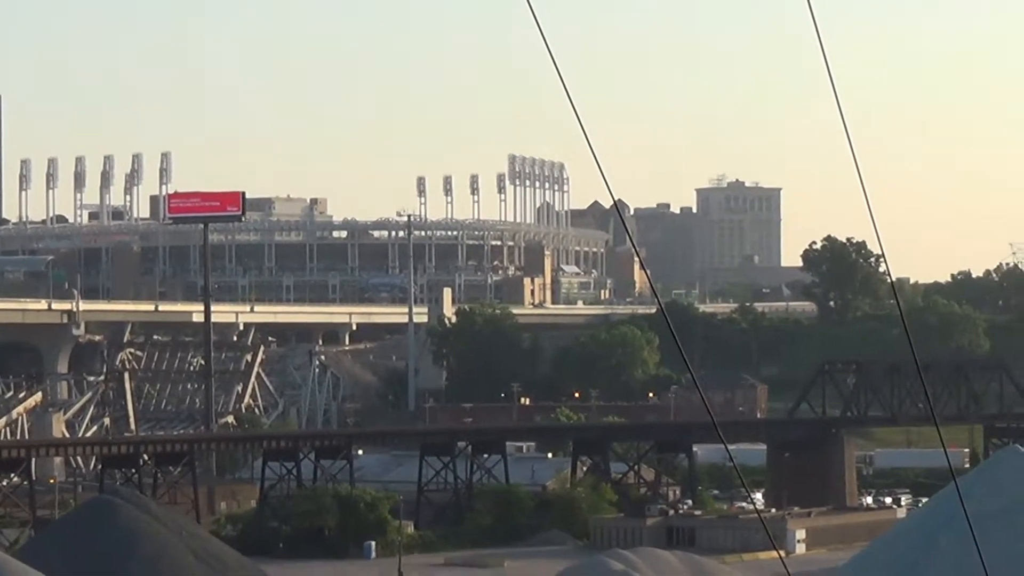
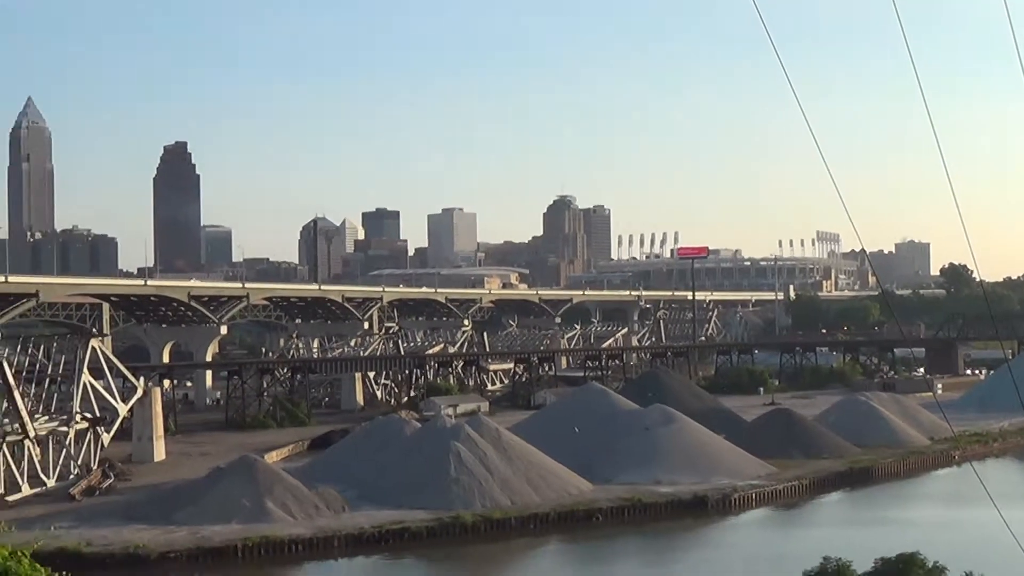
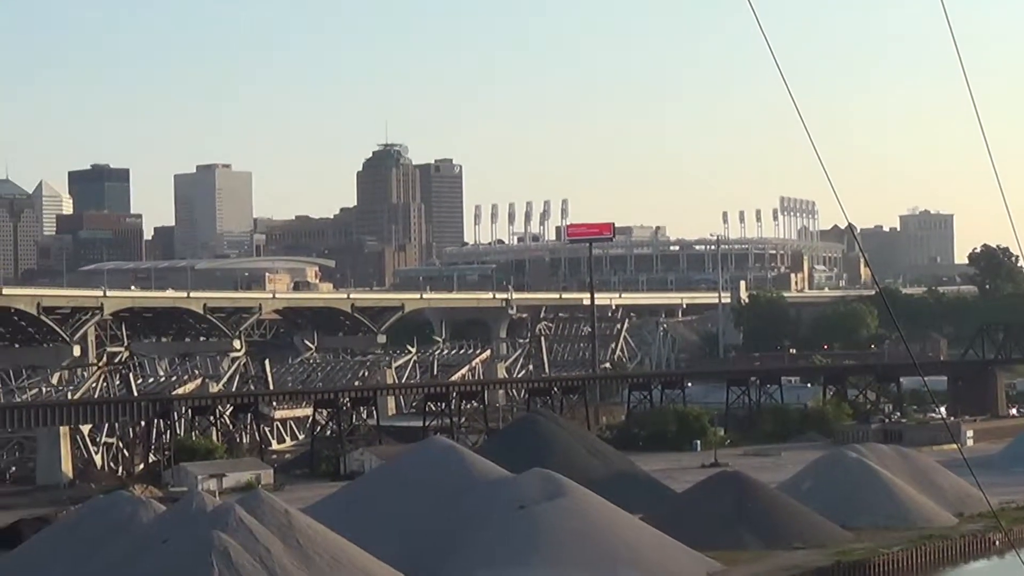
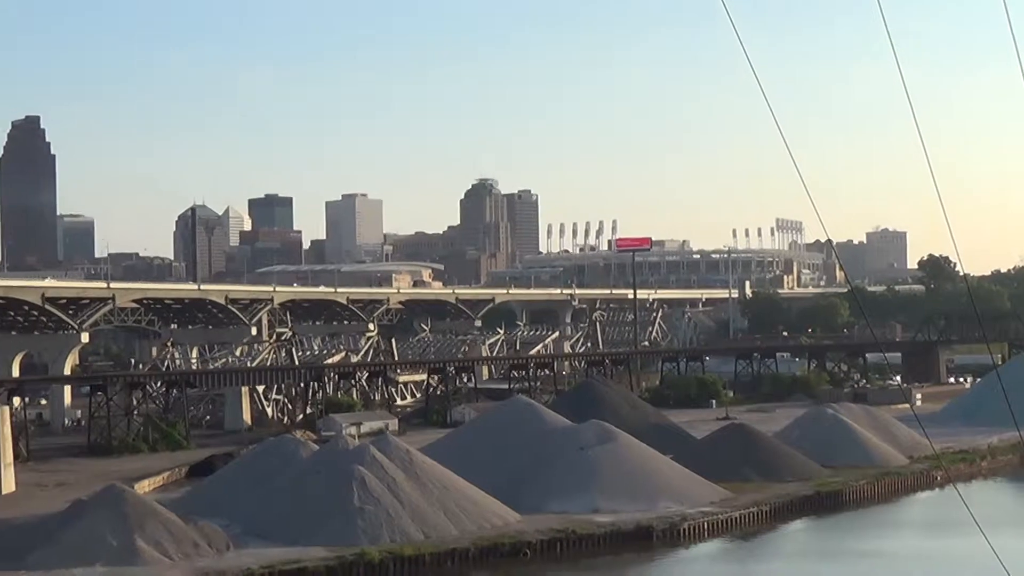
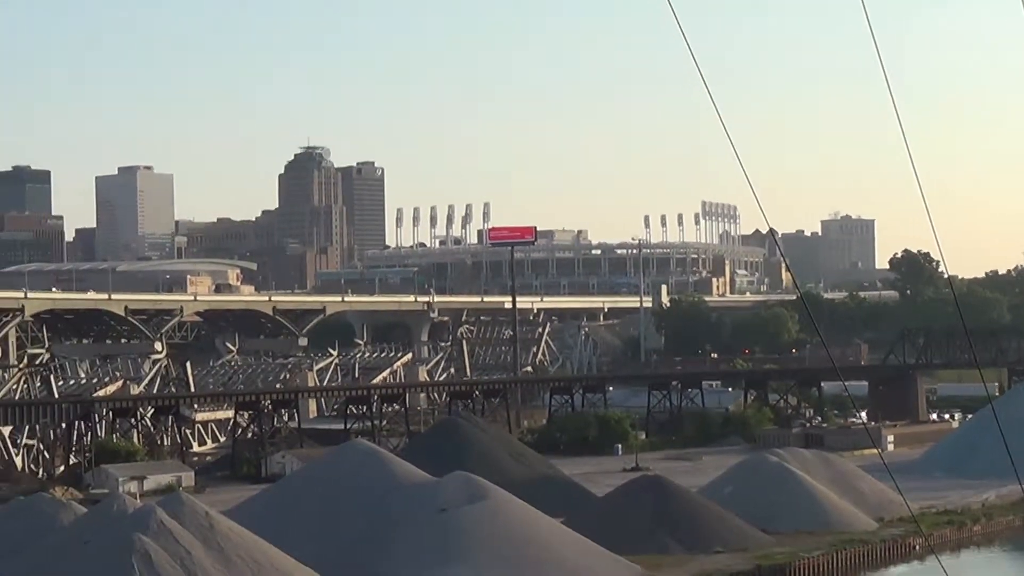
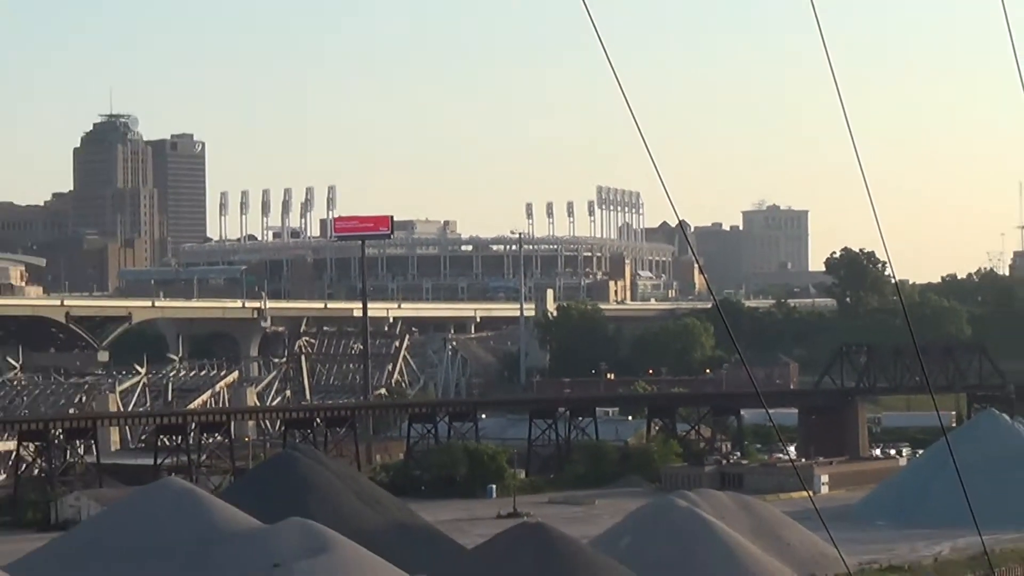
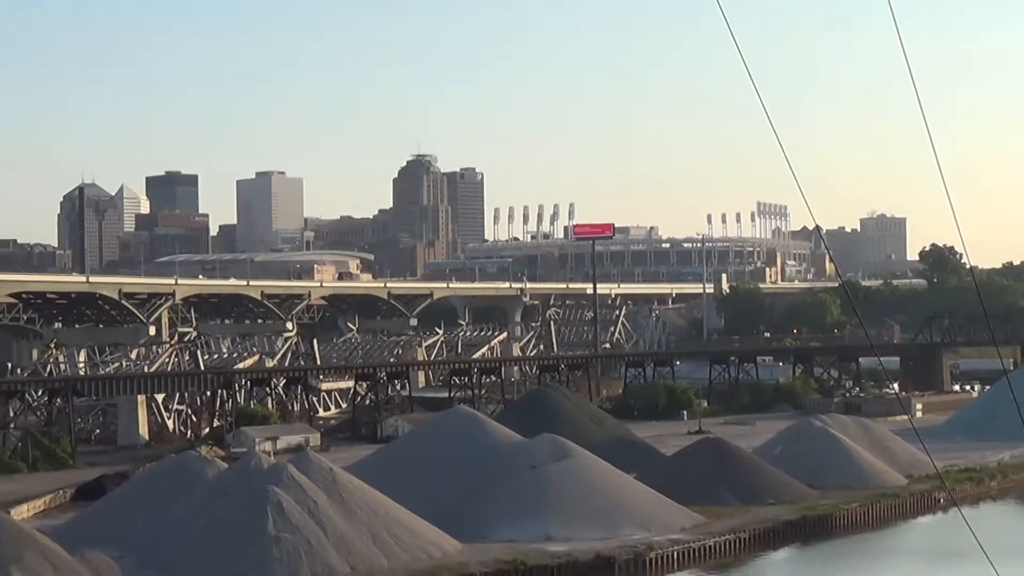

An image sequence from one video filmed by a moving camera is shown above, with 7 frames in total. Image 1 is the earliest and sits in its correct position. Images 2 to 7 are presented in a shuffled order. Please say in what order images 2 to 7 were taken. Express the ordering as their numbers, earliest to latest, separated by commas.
6, 5, 3, 7, 4, 2
